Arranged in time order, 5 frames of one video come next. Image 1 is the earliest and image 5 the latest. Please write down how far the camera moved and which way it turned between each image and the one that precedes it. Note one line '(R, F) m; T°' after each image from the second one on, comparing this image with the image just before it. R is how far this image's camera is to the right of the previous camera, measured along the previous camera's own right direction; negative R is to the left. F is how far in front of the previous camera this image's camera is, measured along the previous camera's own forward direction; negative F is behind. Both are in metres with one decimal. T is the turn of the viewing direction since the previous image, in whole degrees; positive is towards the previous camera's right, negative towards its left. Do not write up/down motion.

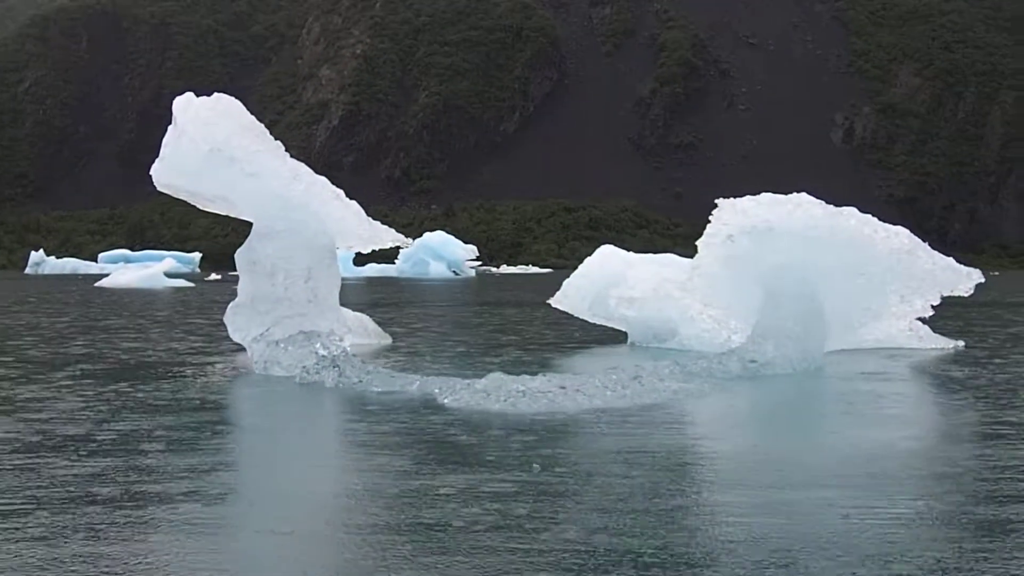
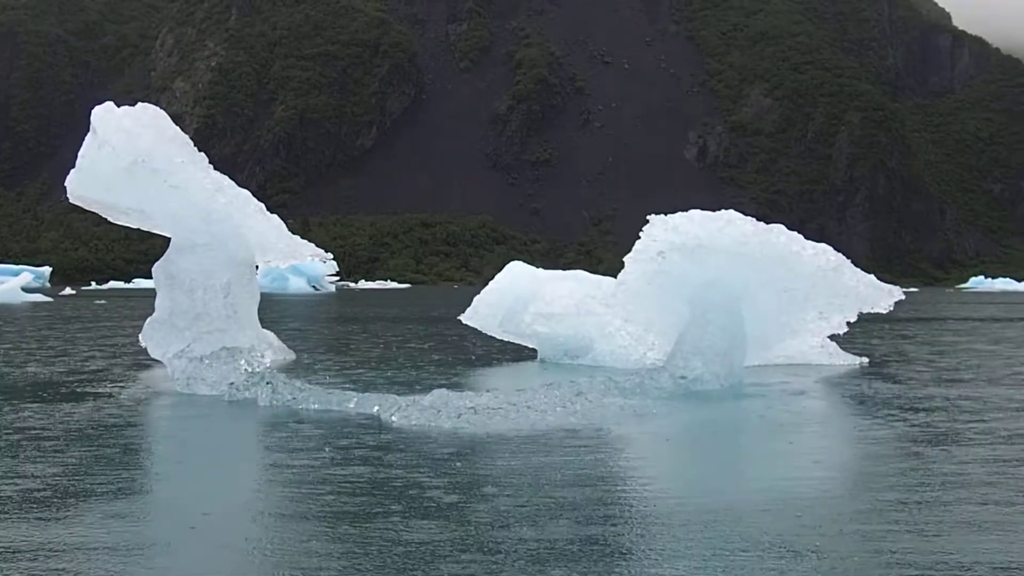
(-0.5, +0.1) m; +6°
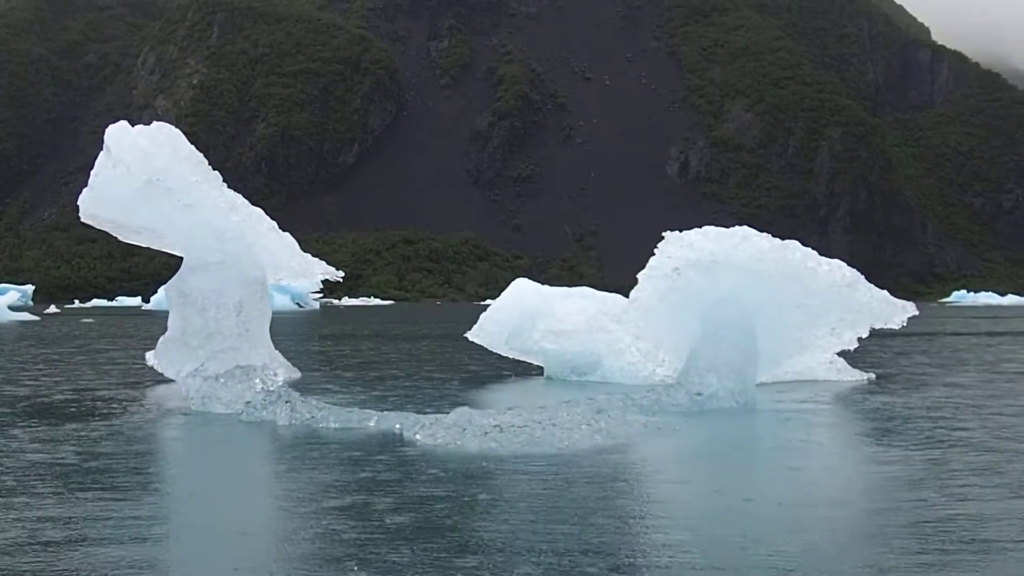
(-0.2, 0.0) m; 0°
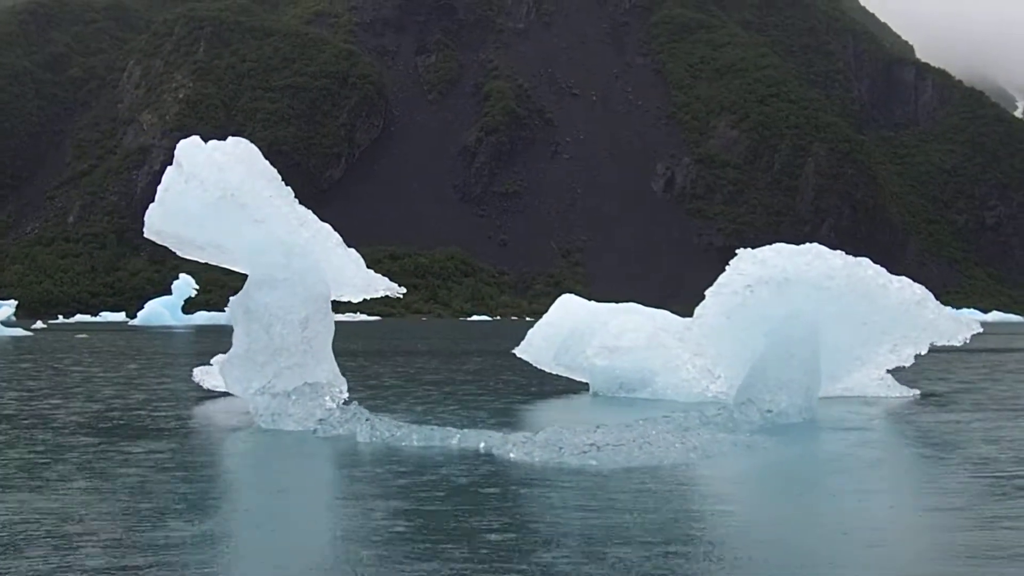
(-0.6, 0.0) m; -1°
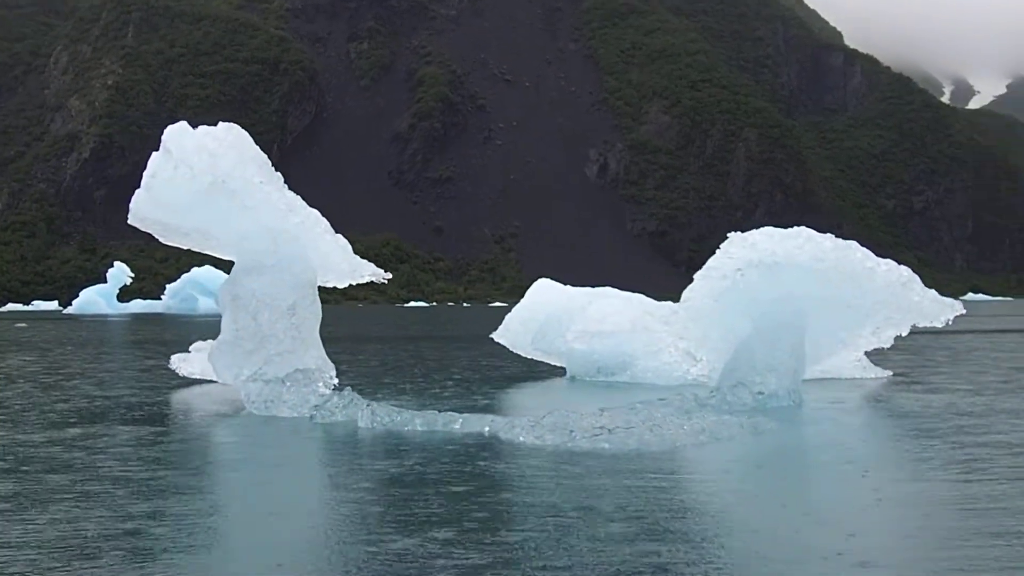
(-0.4, 0.0) m; +2°
